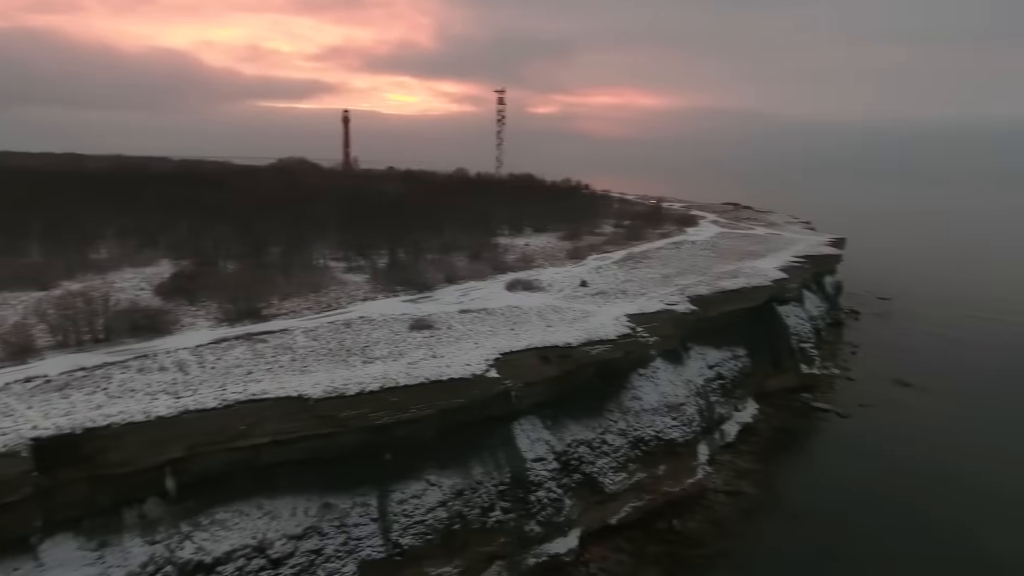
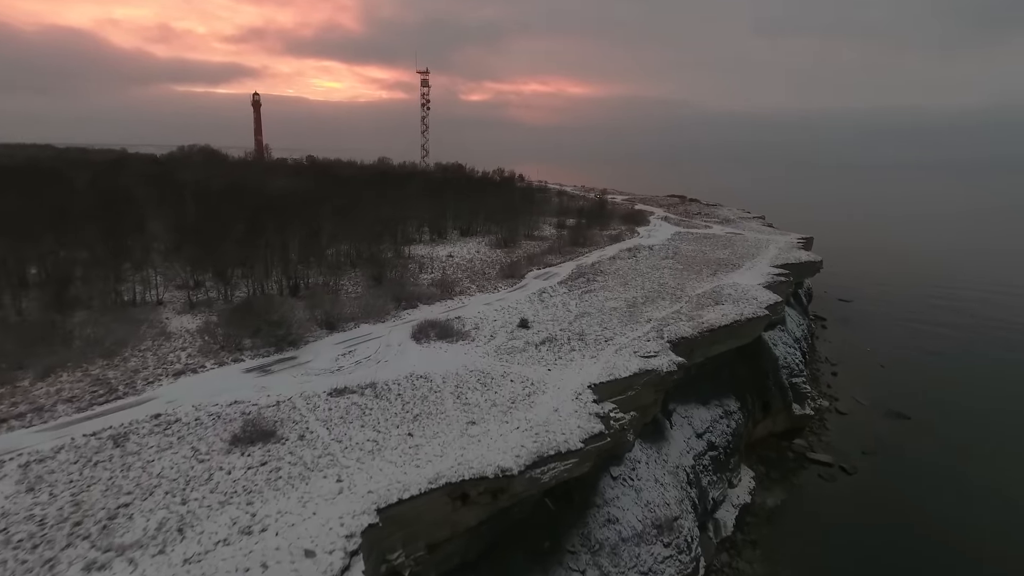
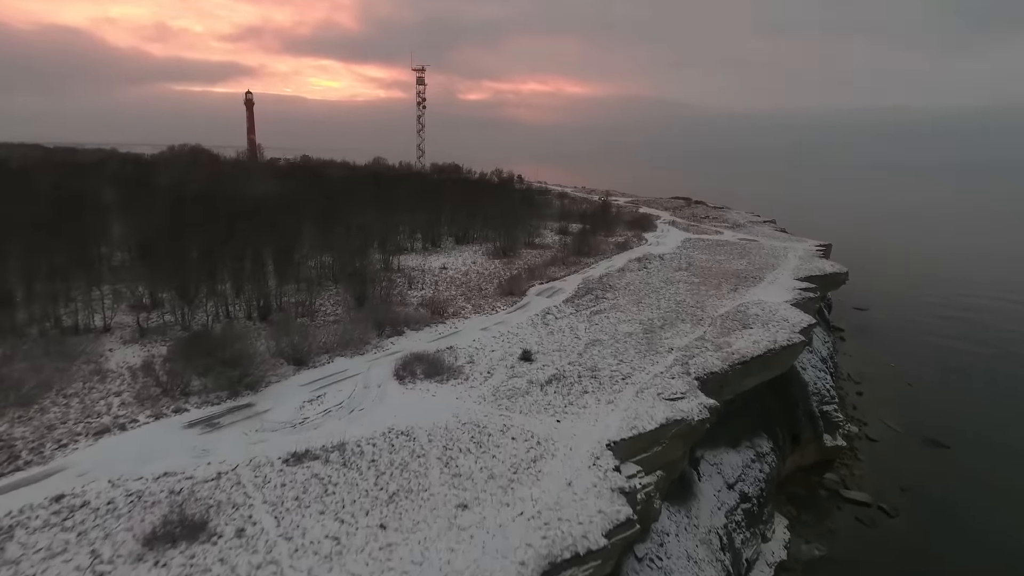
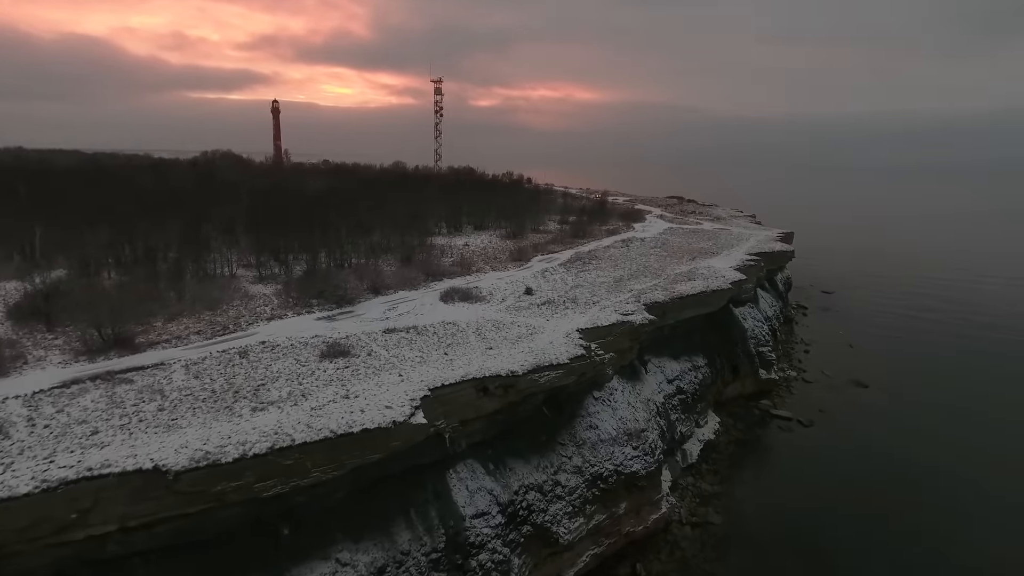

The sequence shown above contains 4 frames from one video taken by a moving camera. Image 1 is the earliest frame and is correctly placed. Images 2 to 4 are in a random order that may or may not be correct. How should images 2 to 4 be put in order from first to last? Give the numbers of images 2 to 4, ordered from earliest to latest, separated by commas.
4, 2, 3
